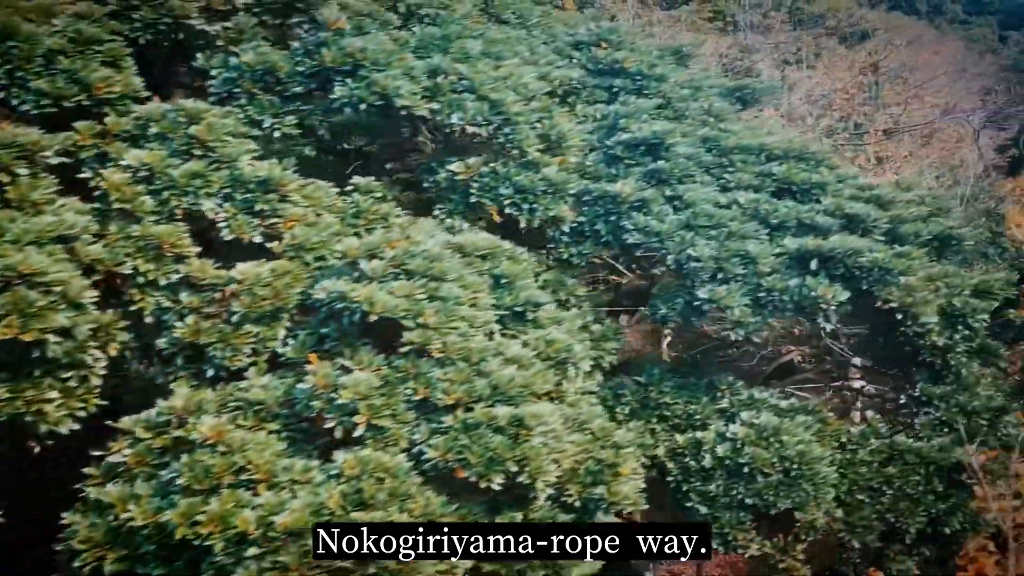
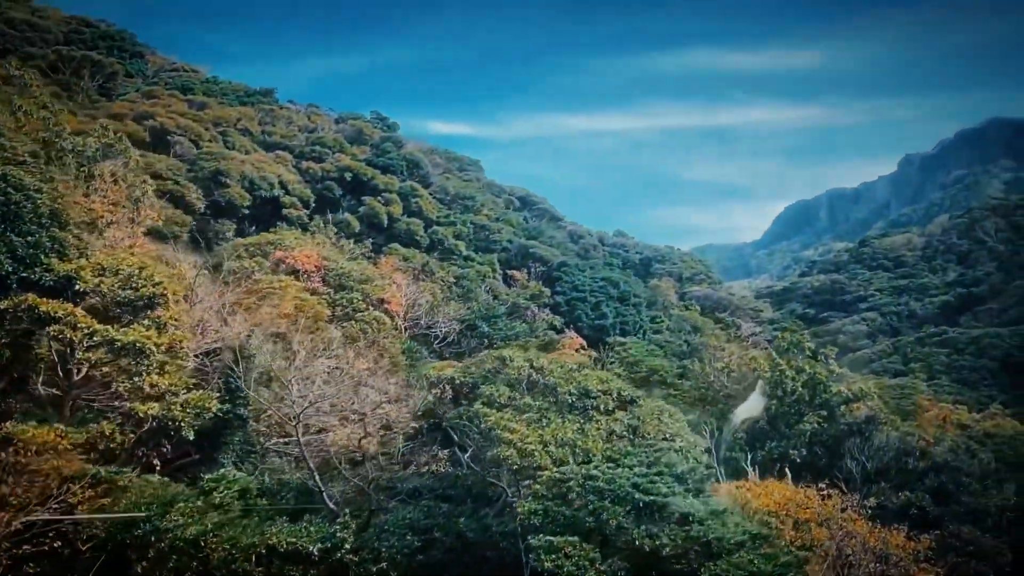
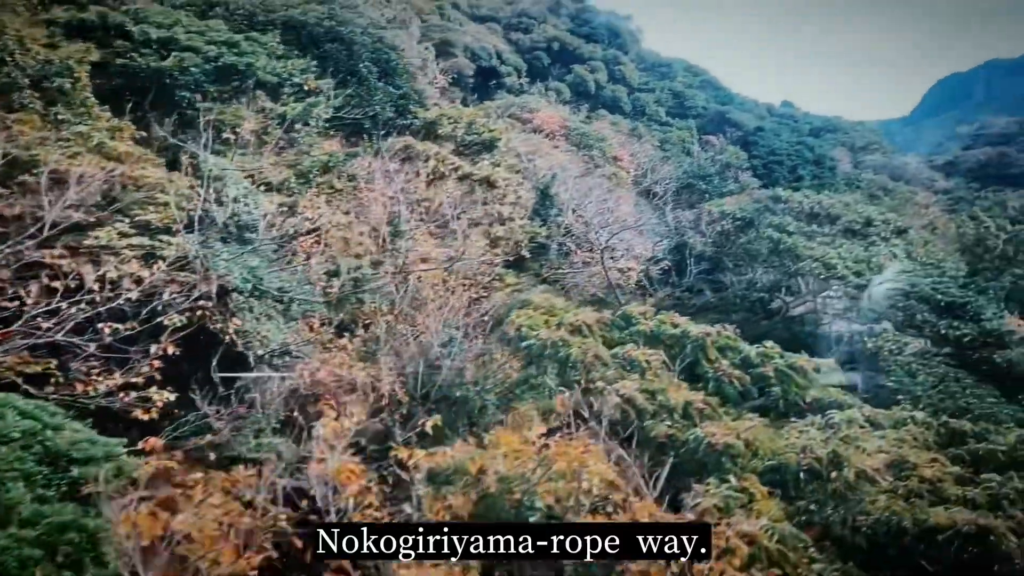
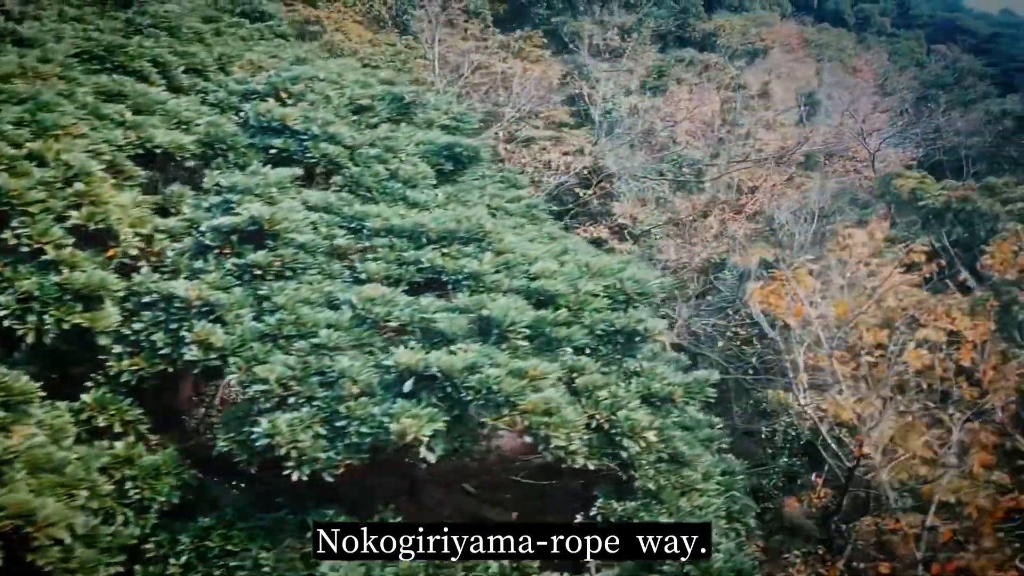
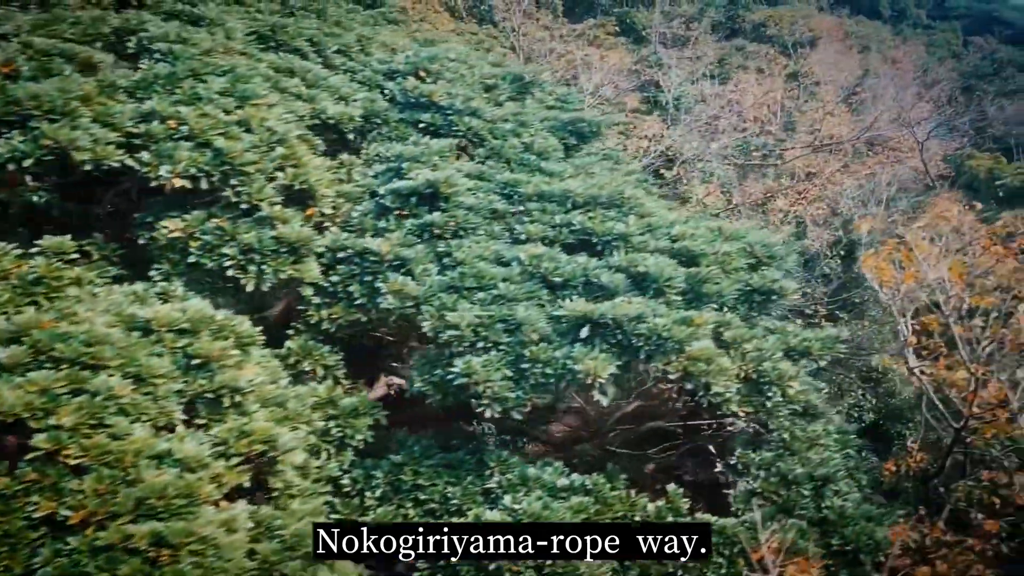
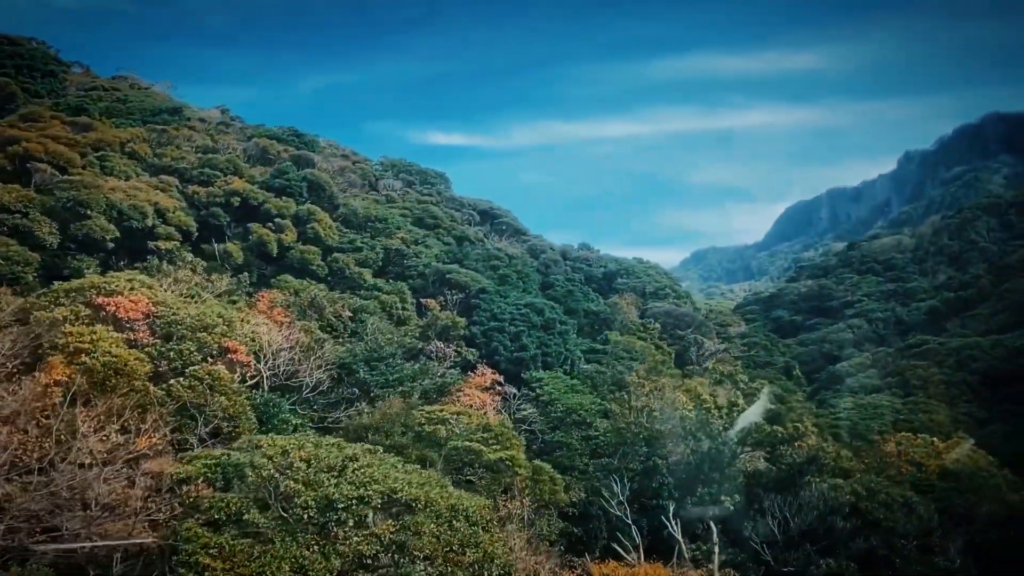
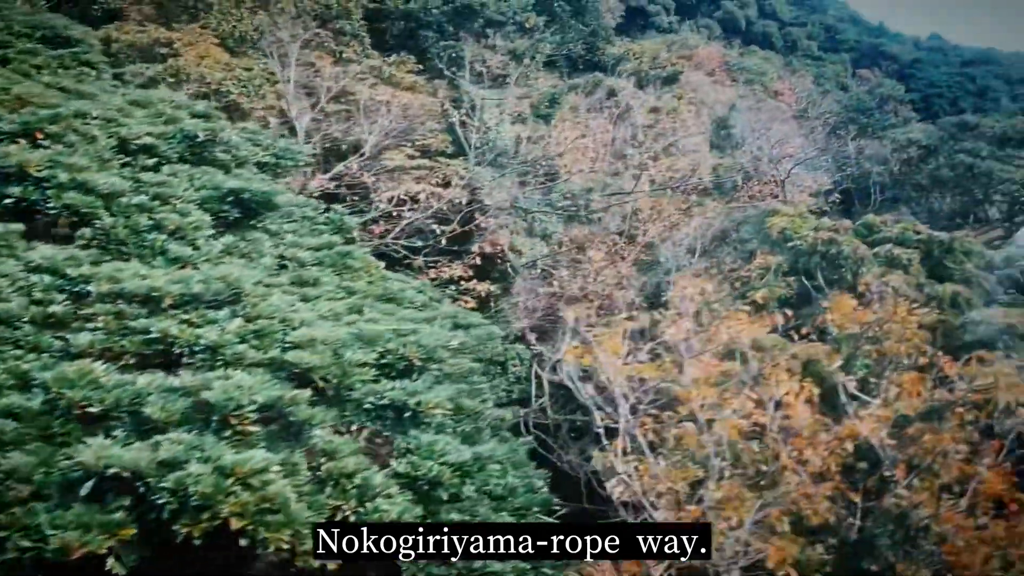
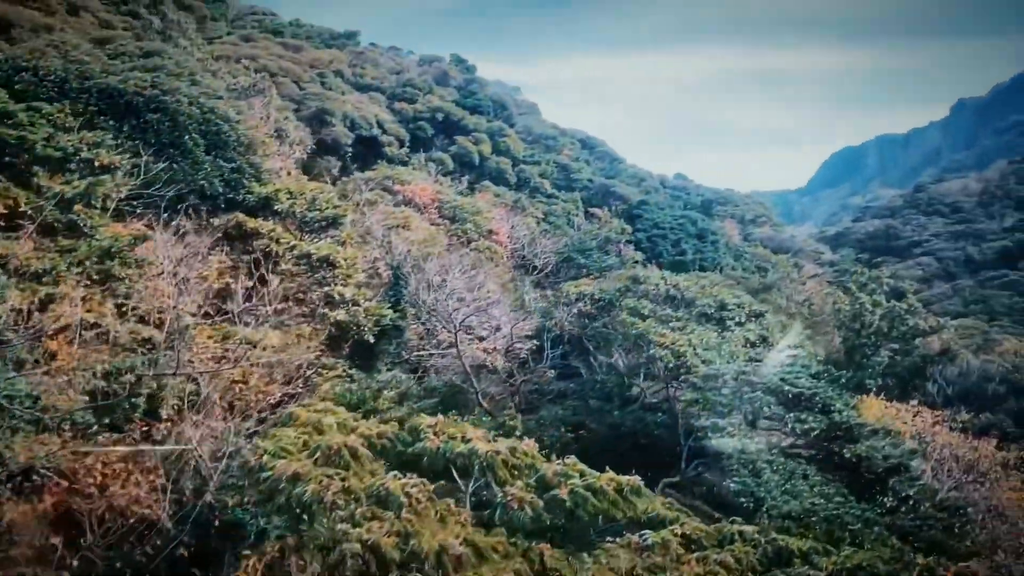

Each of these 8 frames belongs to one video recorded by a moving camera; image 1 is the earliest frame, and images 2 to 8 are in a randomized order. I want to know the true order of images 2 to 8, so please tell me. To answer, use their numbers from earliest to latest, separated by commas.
5, 4, 7, 3, 8, 2, 6
